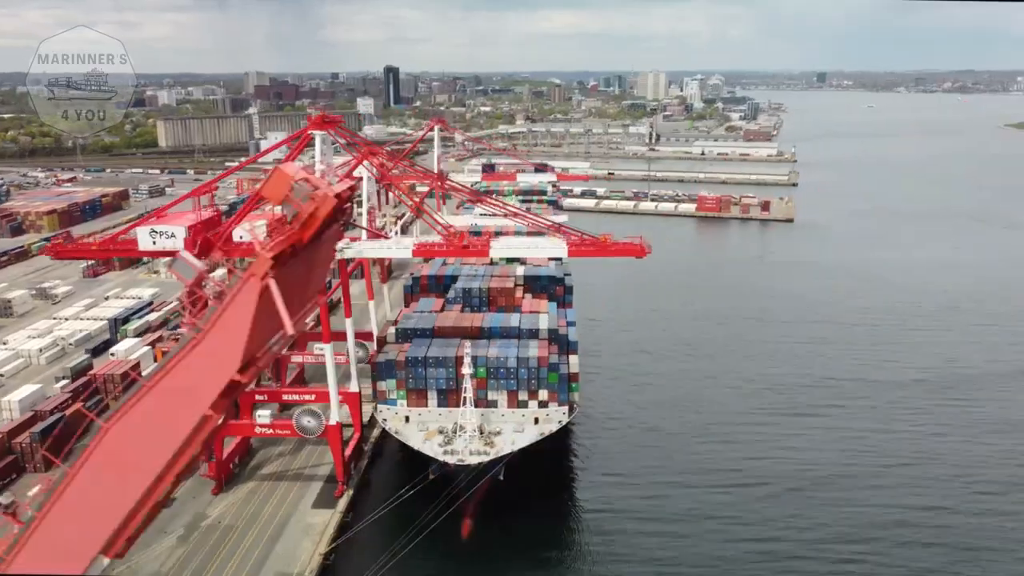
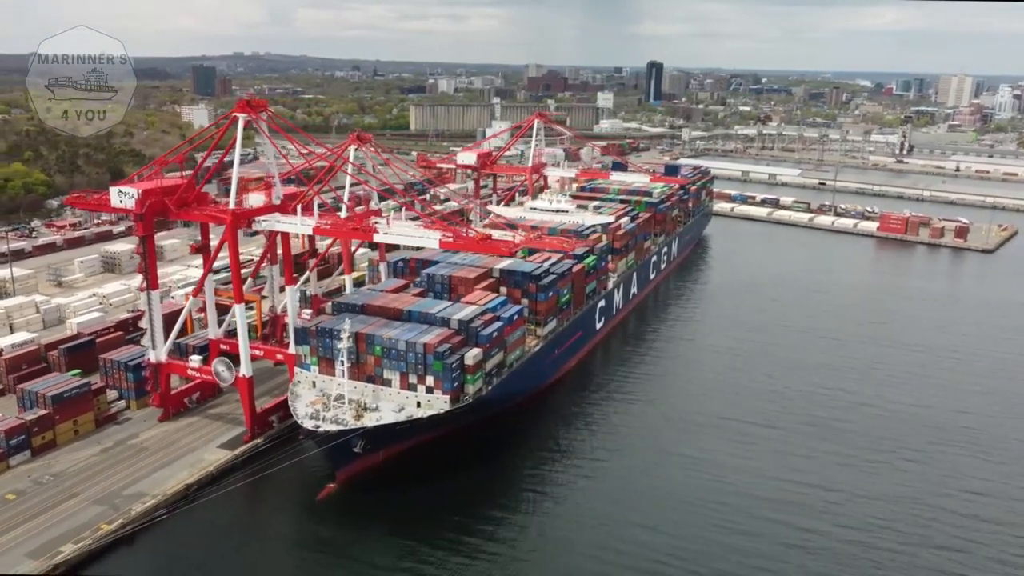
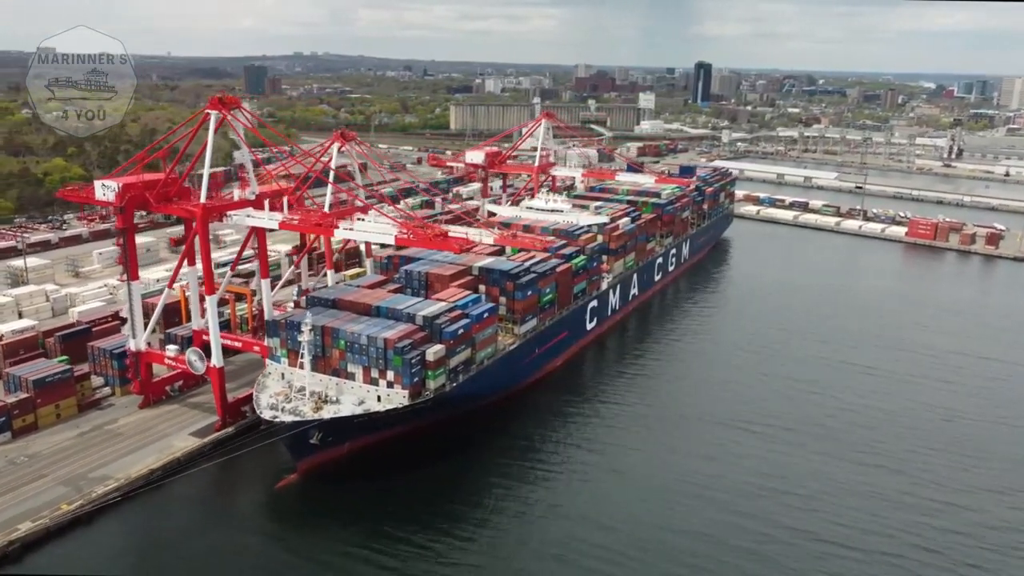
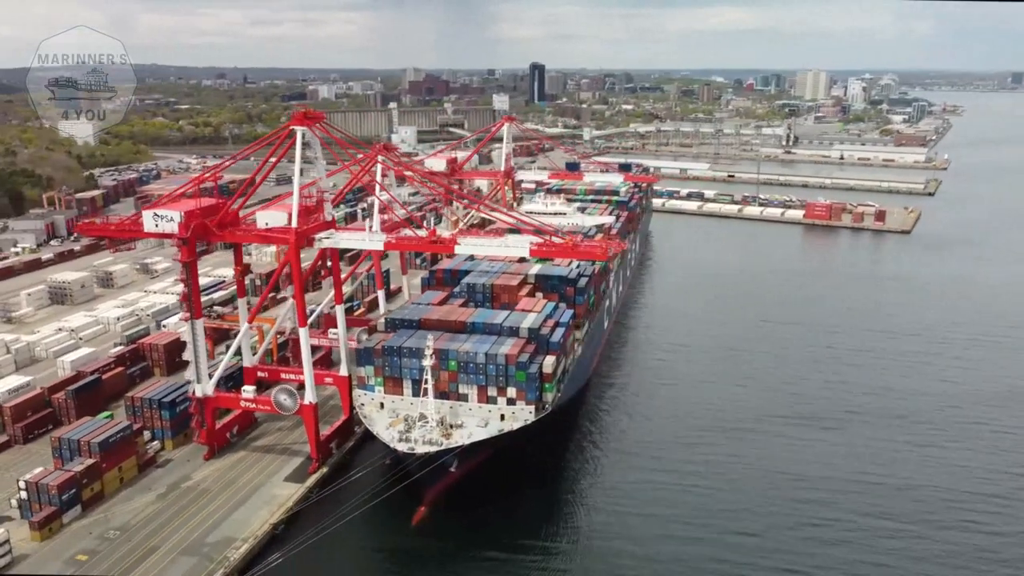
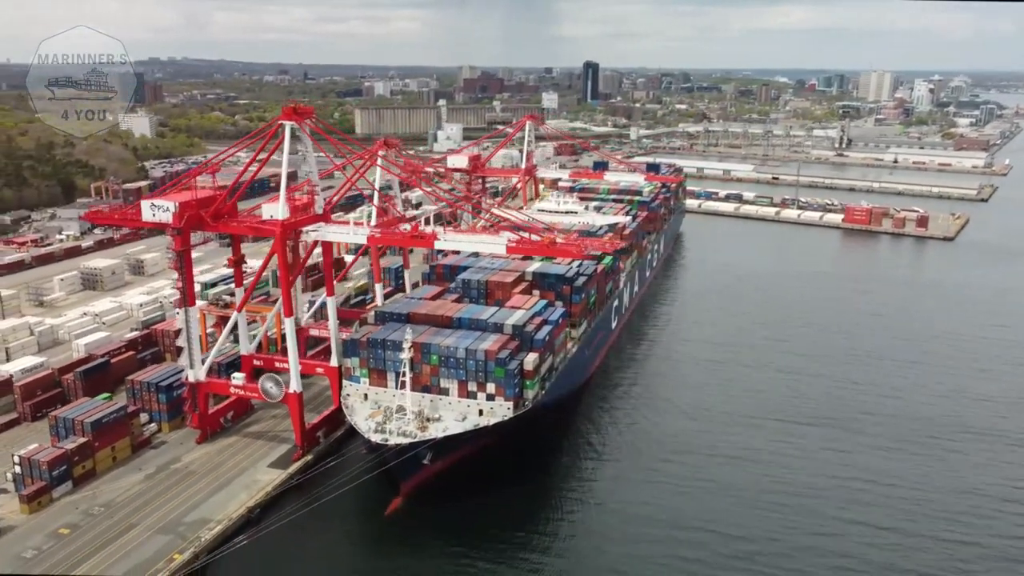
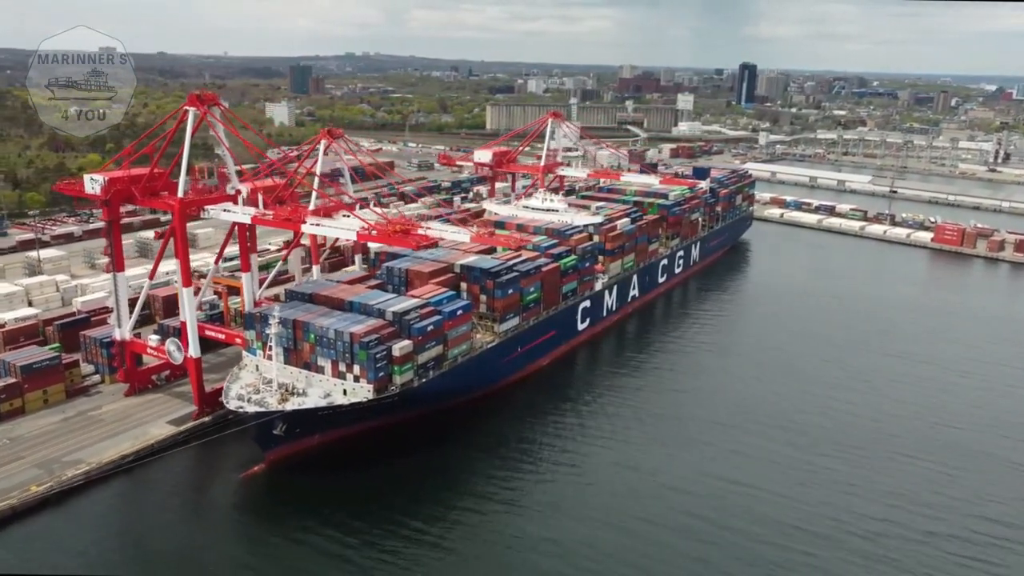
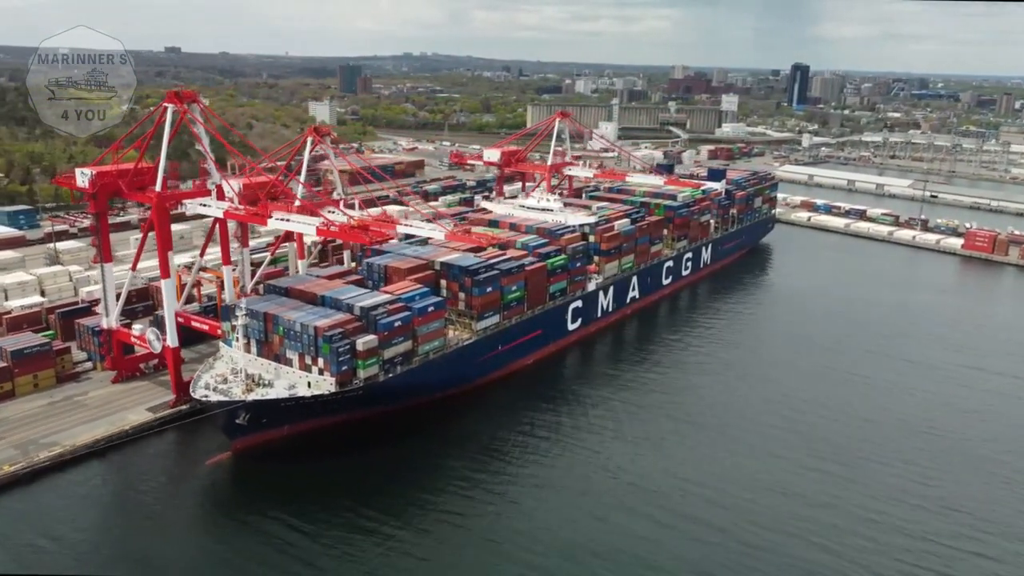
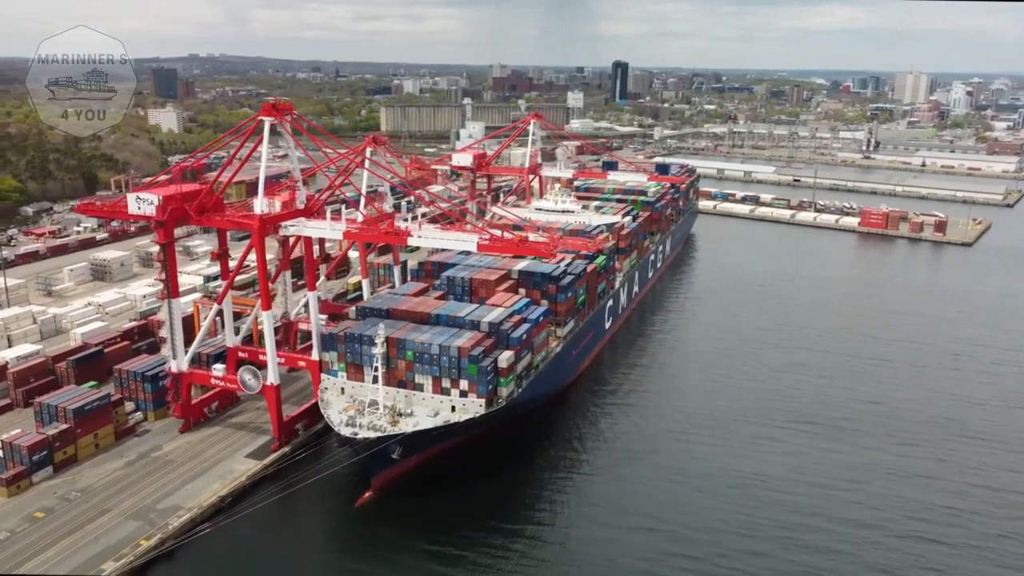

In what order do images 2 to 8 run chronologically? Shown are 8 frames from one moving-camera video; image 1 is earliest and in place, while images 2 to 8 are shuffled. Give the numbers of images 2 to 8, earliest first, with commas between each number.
4, 5, 8, 2, 3, 6, 7
